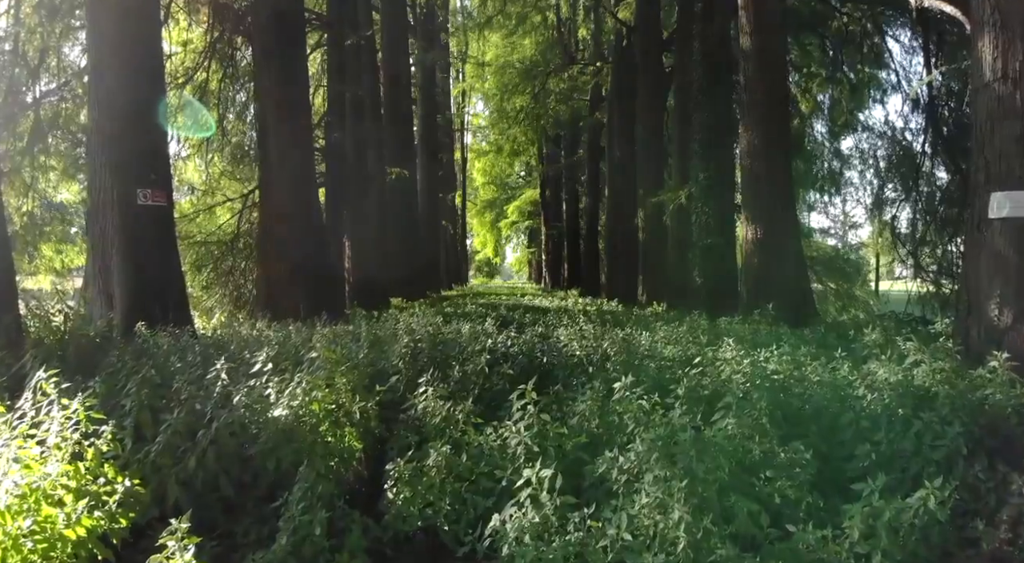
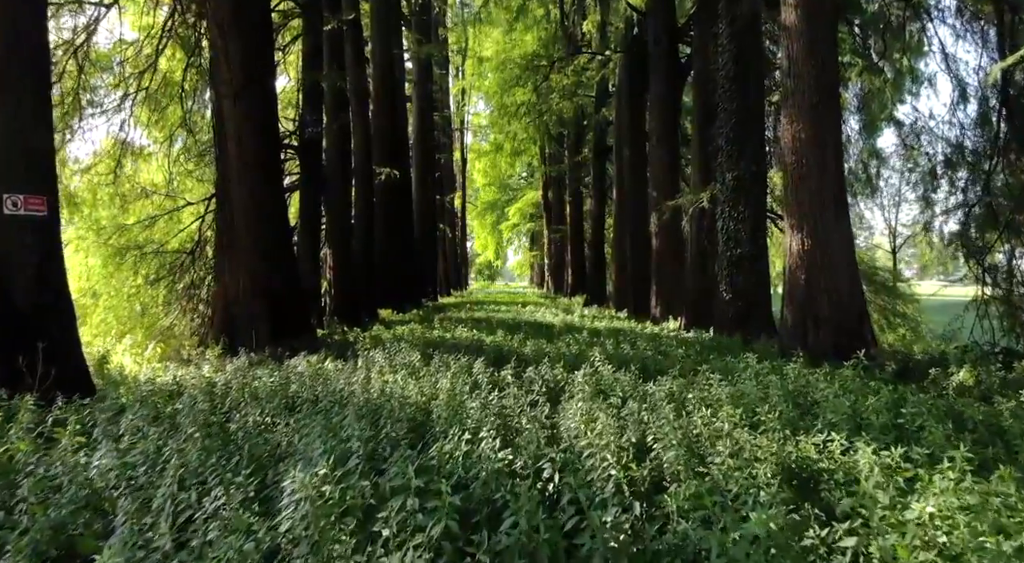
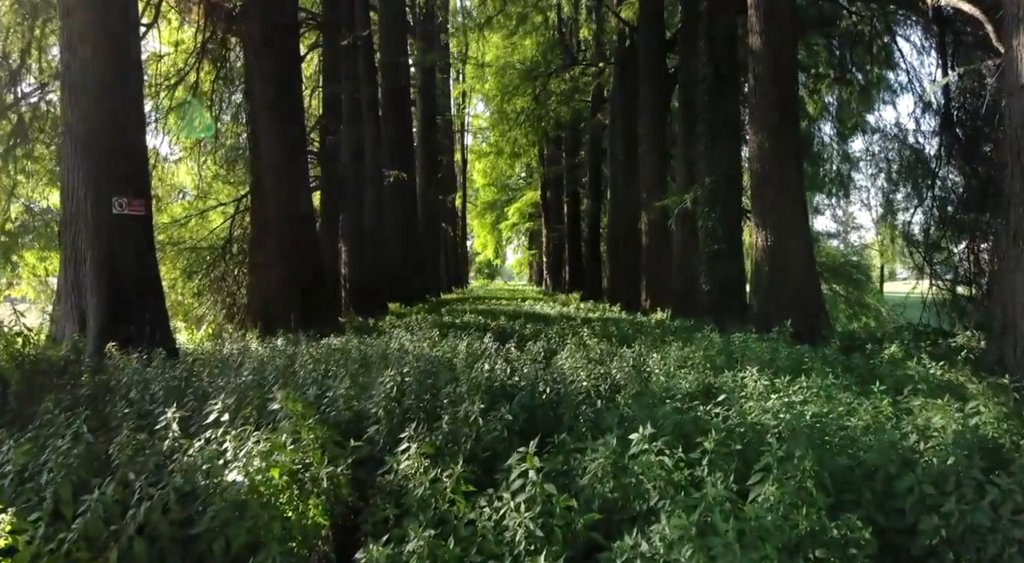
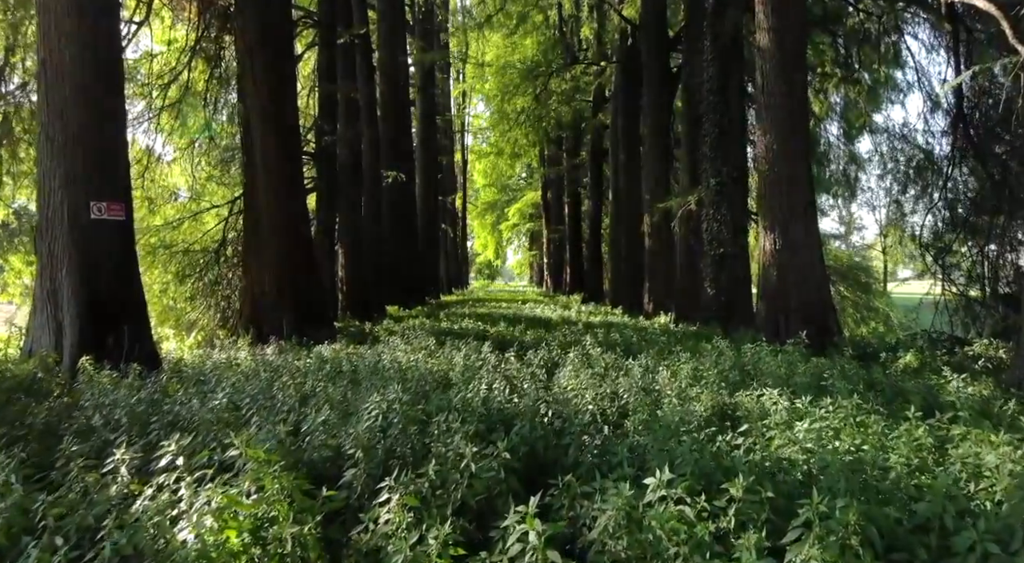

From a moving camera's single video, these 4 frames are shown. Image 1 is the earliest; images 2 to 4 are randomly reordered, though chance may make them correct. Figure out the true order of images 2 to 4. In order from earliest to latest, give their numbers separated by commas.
3, 4, 2
